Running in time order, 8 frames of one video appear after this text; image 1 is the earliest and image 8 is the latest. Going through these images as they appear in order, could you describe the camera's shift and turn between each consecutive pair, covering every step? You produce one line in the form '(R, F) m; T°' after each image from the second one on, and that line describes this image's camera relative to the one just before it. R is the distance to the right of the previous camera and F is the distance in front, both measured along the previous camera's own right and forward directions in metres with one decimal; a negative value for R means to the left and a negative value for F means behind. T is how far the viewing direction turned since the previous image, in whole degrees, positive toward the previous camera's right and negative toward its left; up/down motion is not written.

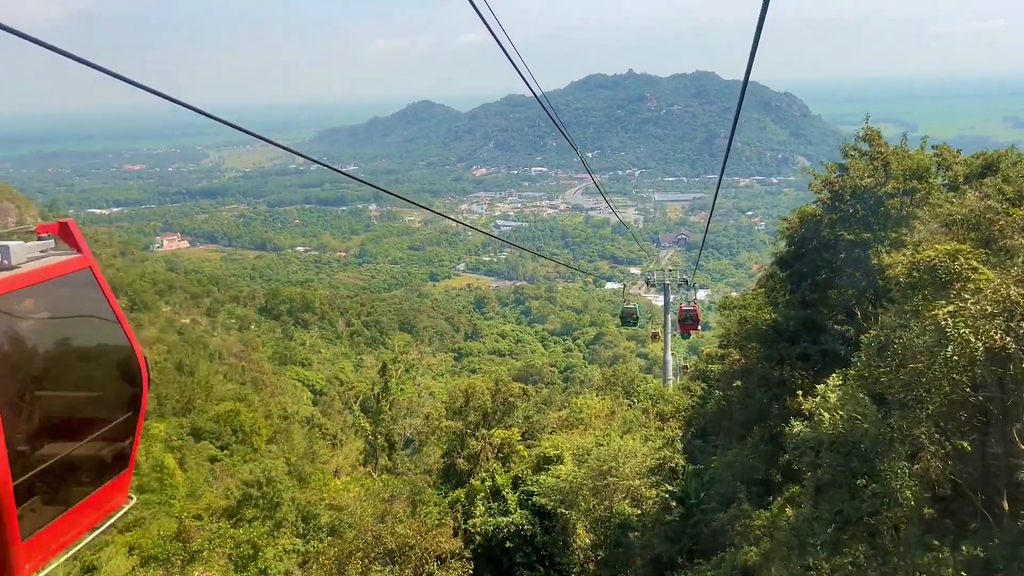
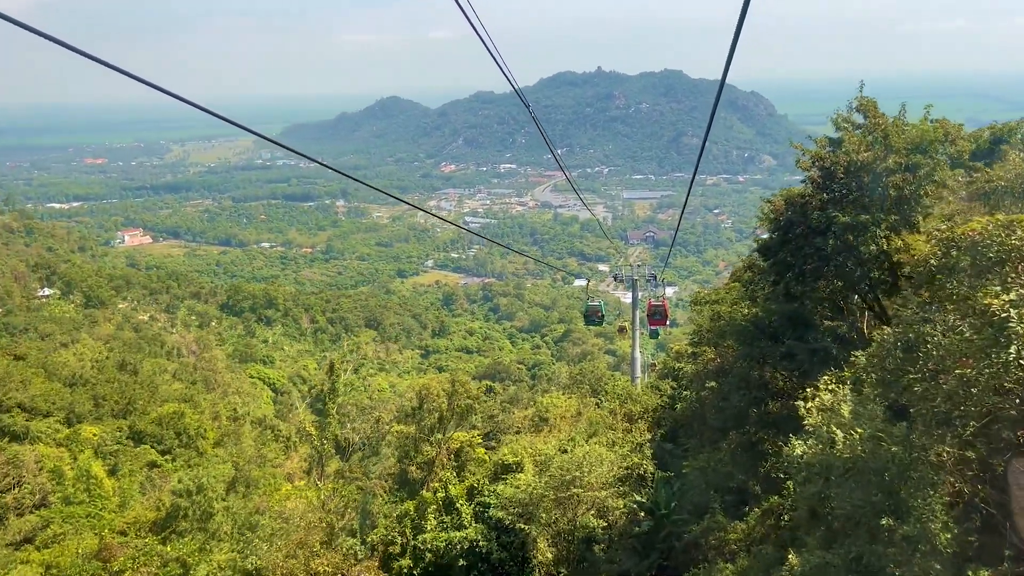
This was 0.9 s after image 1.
(+0.1, +0.8) m; +2°
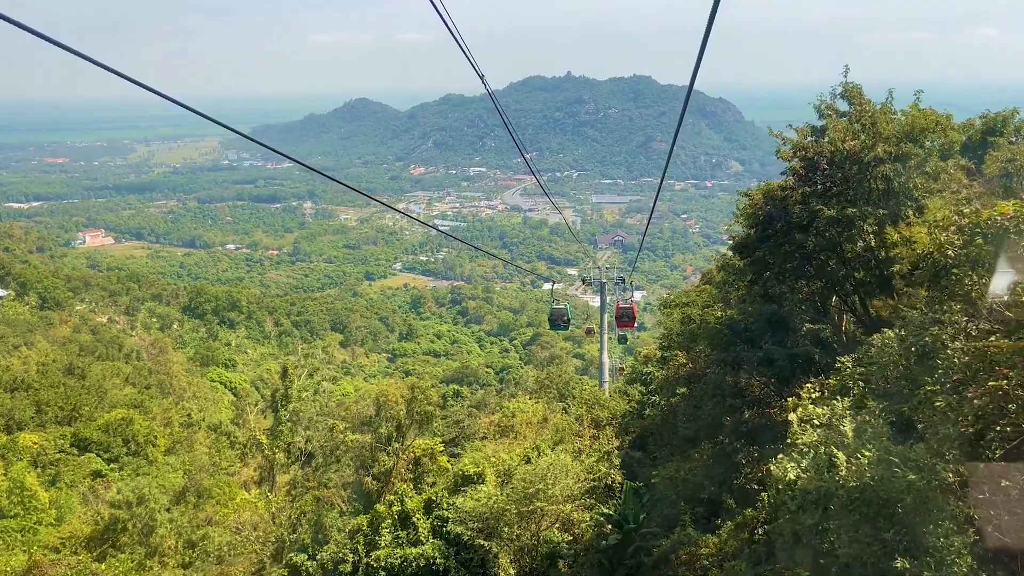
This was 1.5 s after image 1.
(+0.1, +0.4) m; +2°
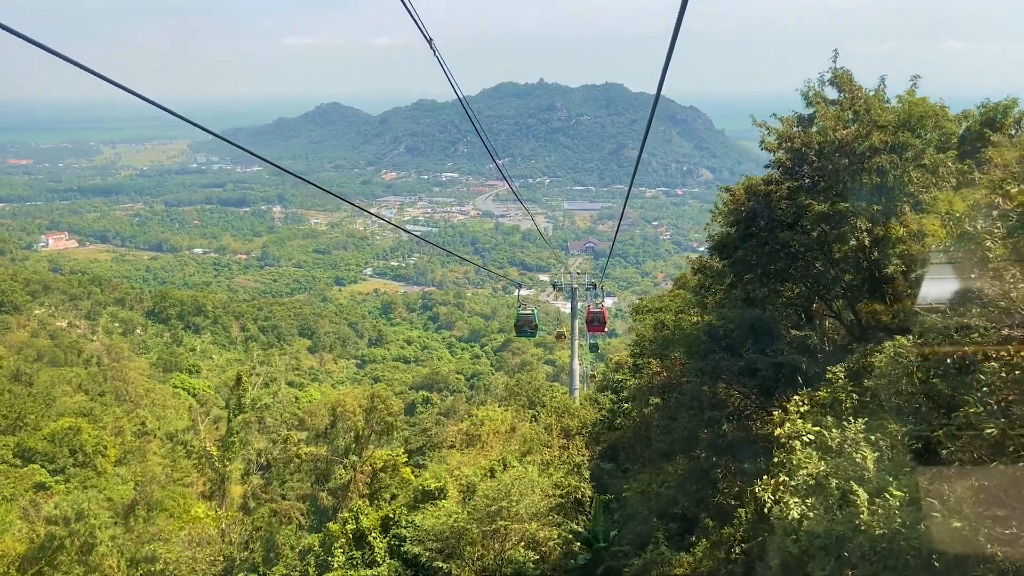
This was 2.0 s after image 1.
(+0.1, +0.4) m; +2°
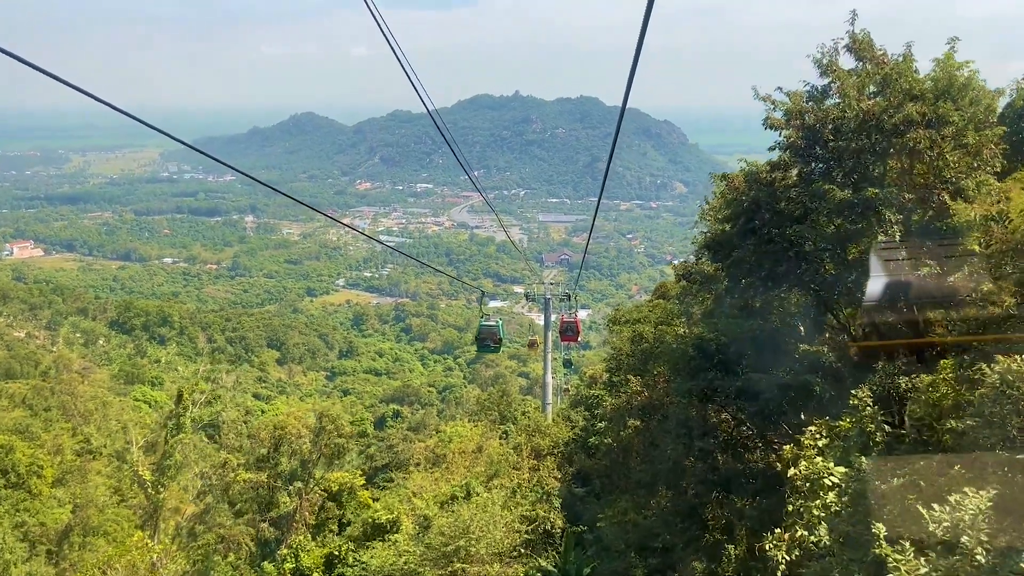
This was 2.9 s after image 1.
(+0.1, +0.8) m; +2°
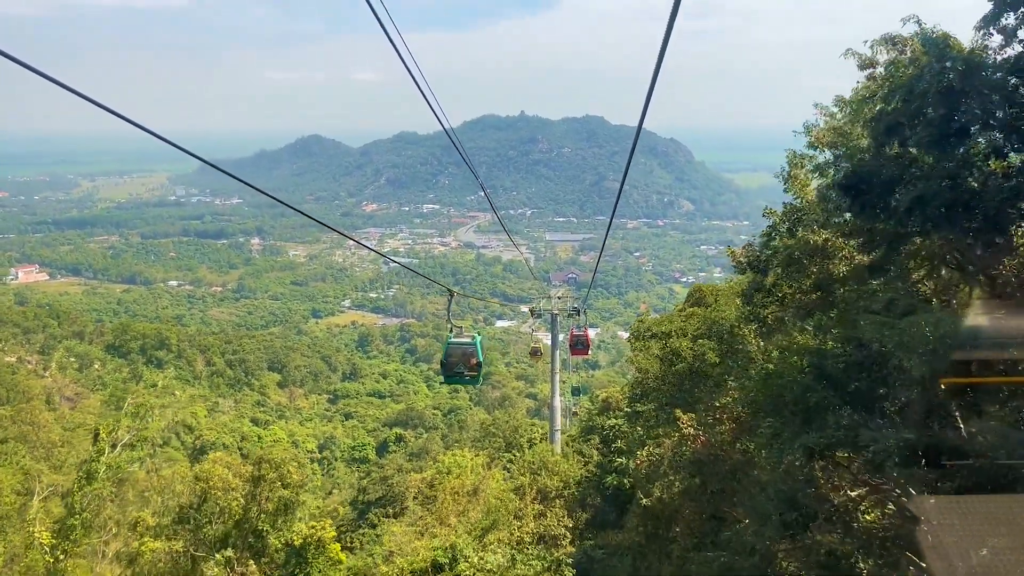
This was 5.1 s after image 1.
(+0.1, +1.8) m; -1°
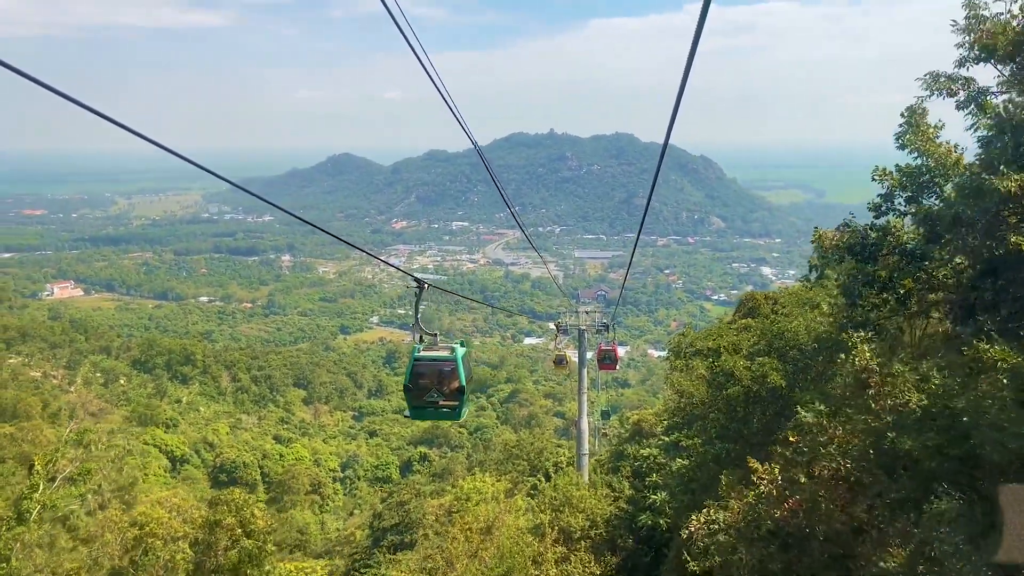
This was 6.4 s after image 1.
(+0.1, +1.2) m; -2°
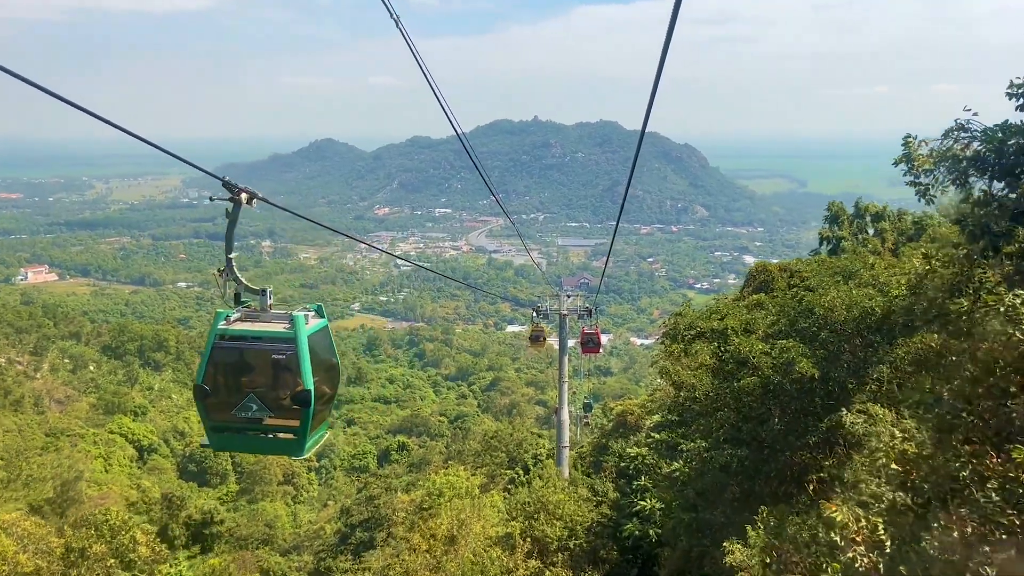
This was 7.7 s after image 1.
(+0.1, +1.1) m; +1°
